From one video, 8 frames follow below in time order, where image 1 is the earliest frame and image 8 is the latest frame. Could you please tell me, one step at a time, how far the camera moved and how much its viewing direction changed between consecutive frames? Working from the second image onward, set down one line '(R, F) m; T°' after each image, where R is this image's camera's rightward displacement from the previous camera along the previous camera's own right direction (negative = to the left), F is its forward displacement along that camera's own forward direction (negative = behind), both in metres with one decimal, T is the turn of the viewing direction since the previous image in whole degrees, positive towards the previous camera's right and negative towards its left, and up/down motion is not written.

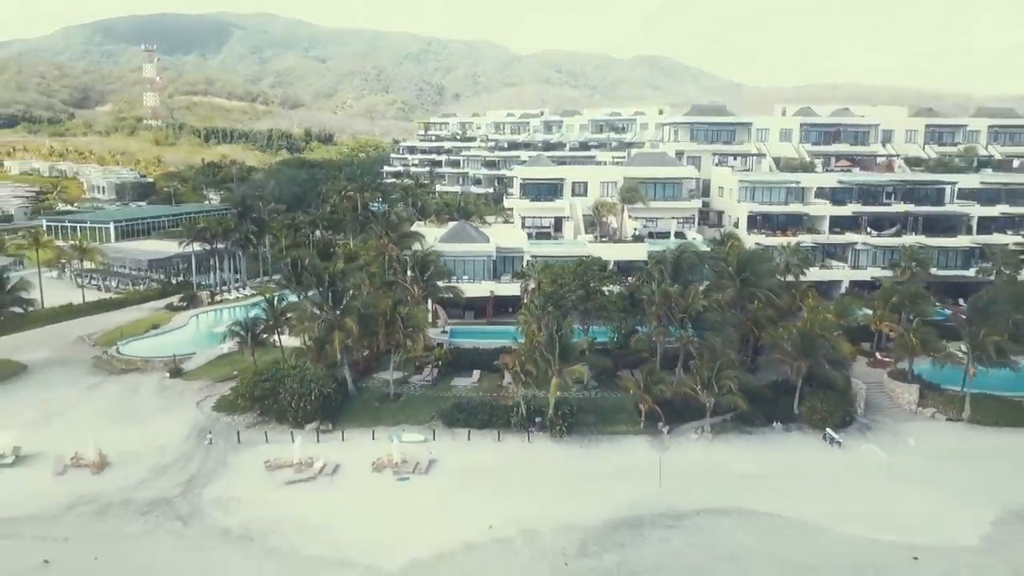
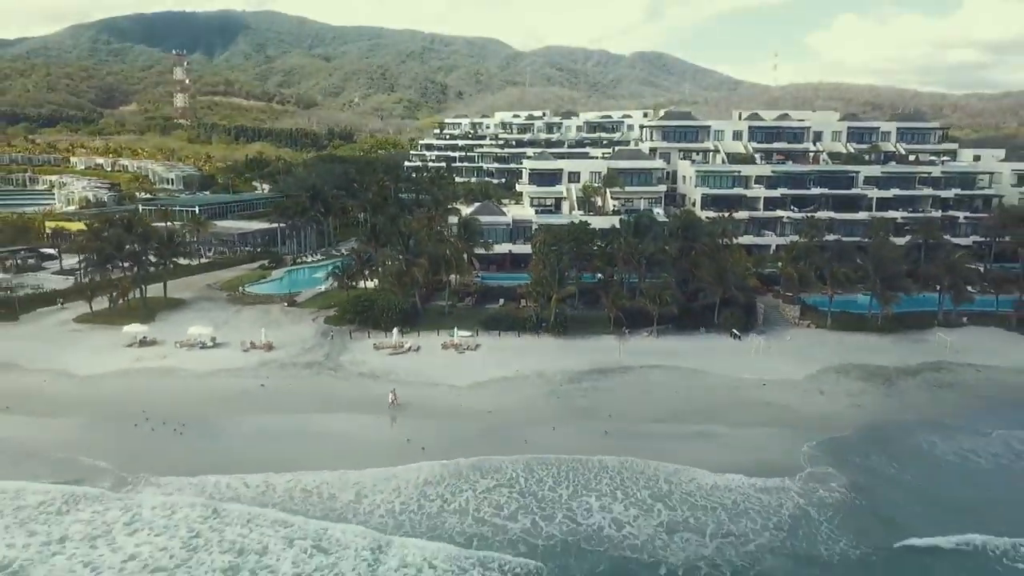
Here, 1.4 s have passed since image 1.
(-0.8, -15.7) m; 0°
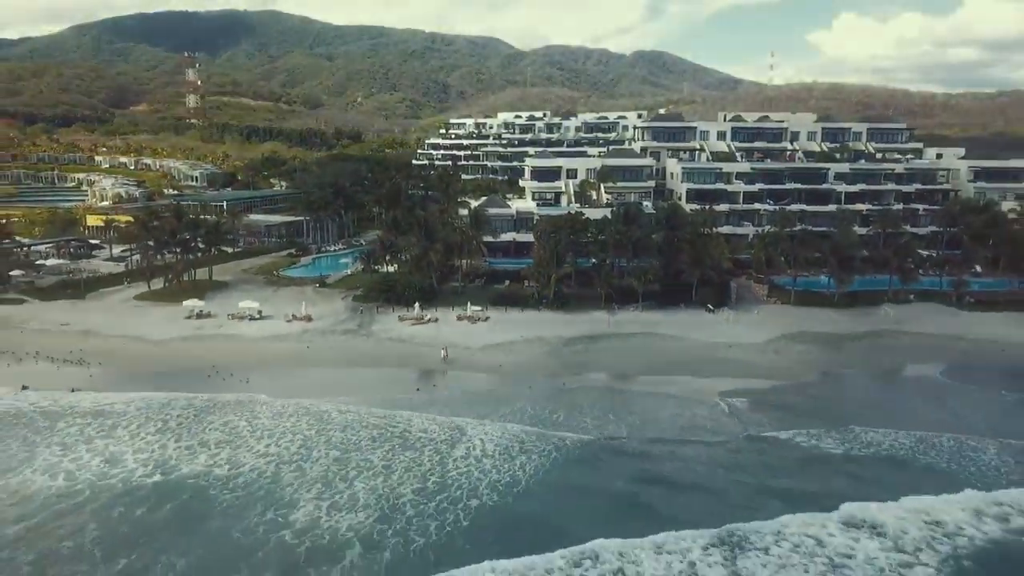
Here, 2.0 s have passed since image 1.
(-0.2, -7.0) m; 0°
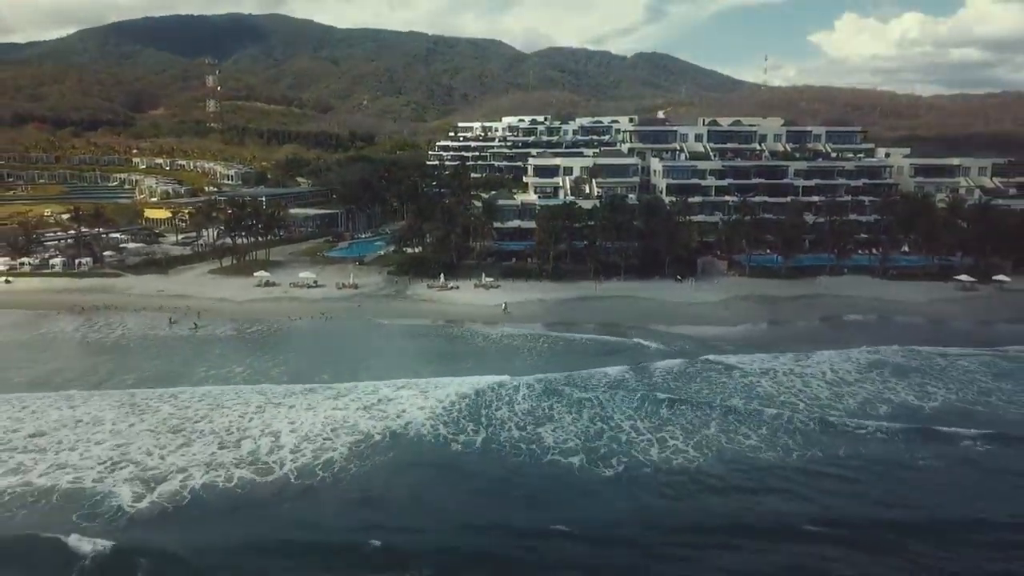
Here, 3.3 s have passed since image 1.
(-0.3, -12.0) m; 0°
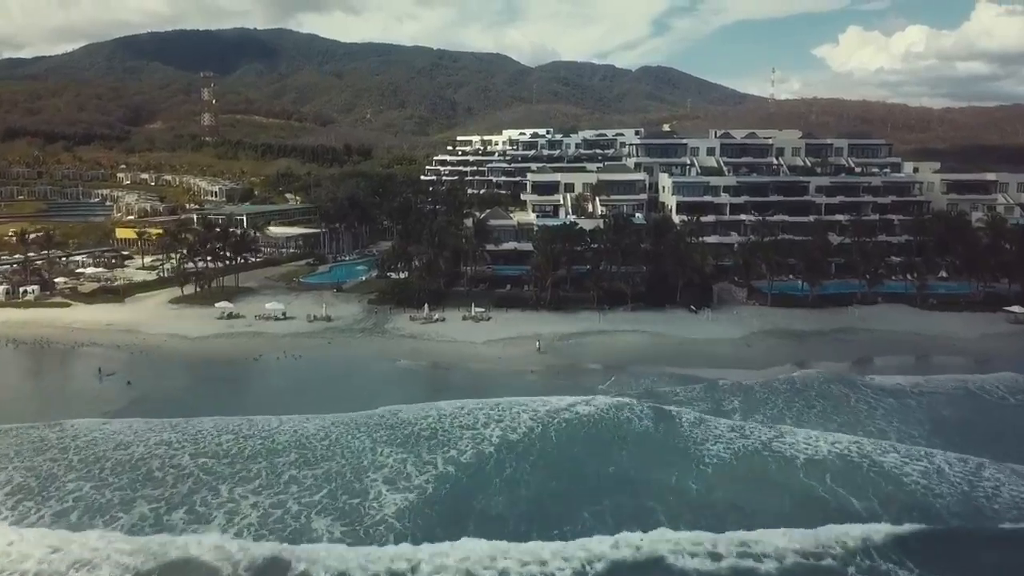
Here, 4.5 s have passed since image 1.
(+0.8, +6.9) m; 0°
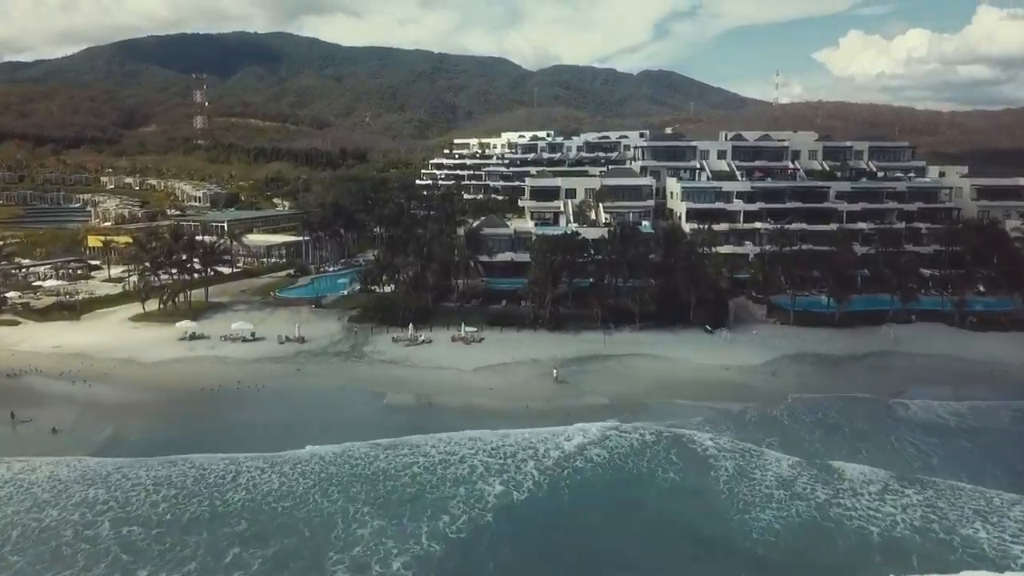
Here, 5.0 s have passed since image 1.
(+0.4, +5.6) m; 0°
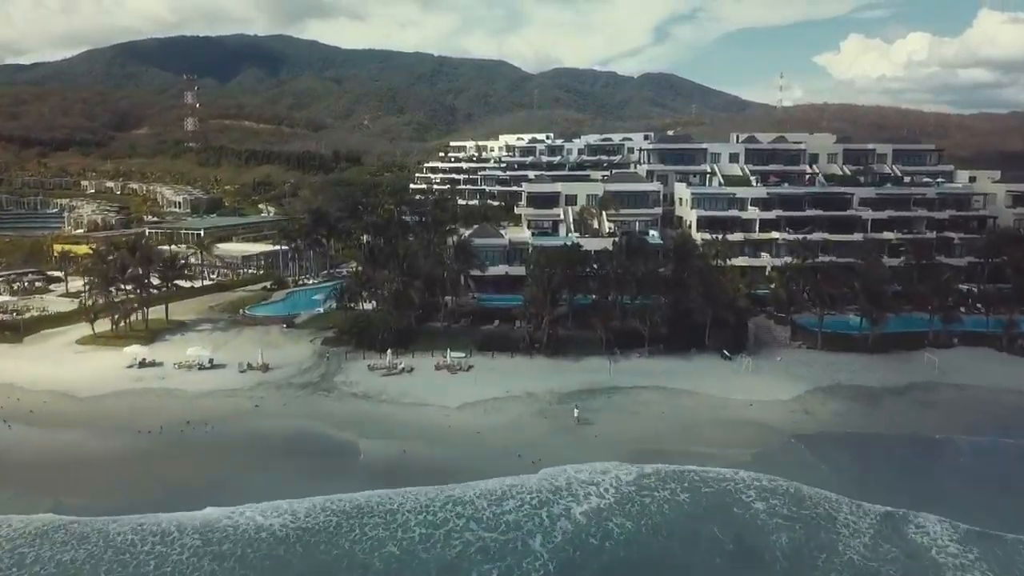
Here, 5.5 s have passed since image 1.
(+0.4, +5.8) m; 0°
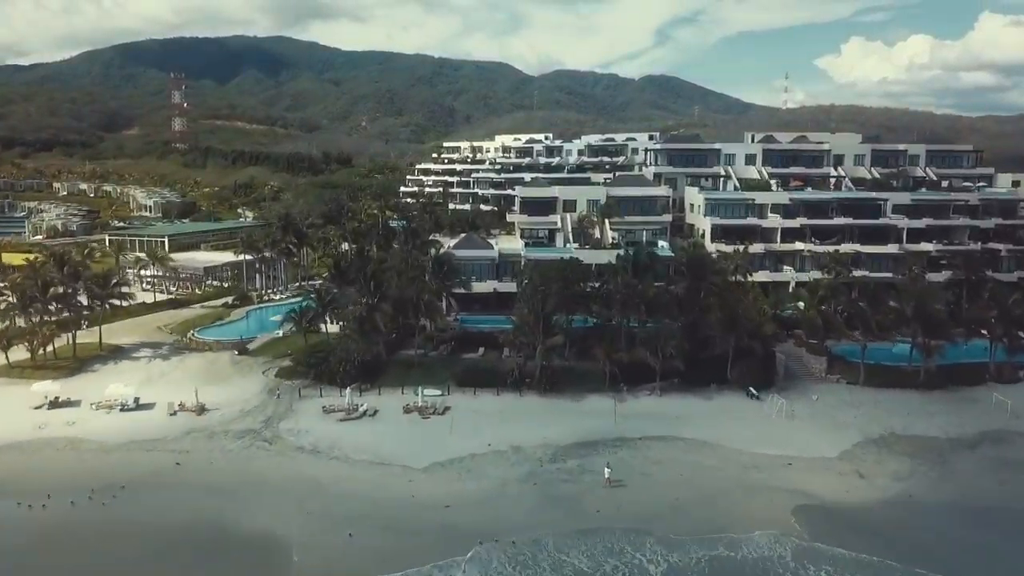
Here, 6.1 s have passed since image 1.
(+0.7, +7.3) m; 0°
